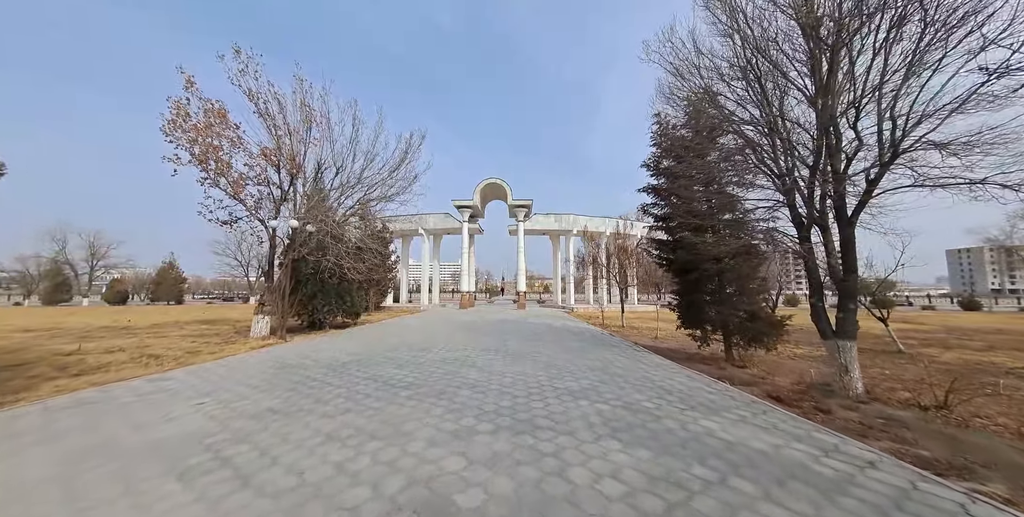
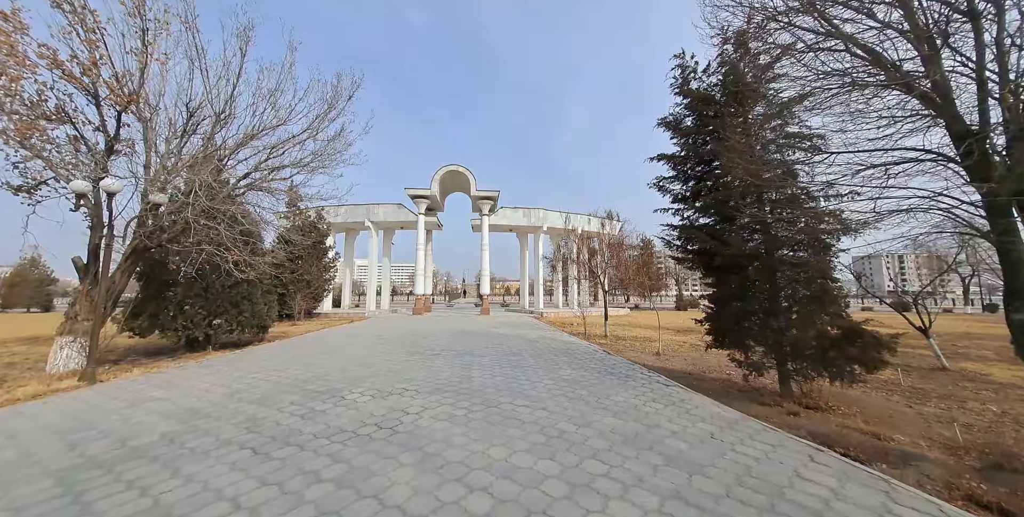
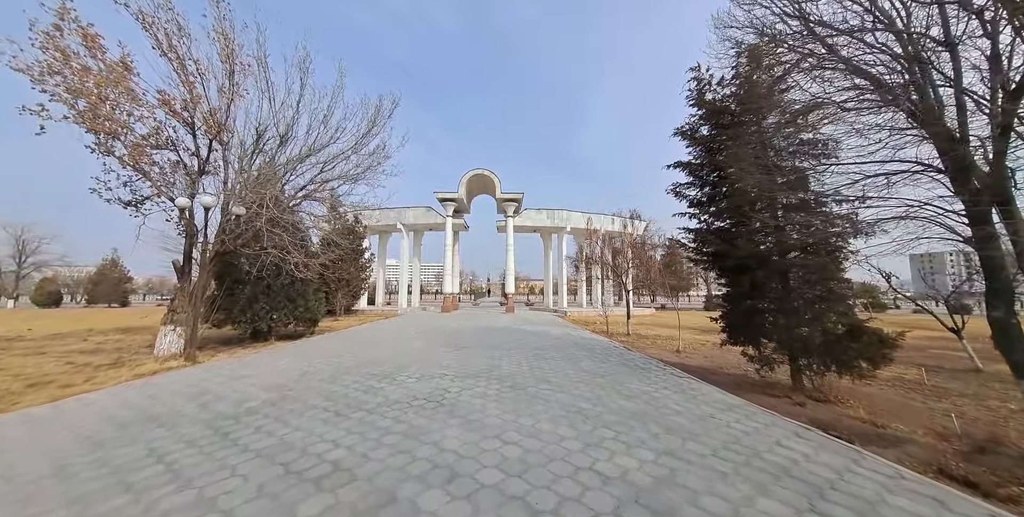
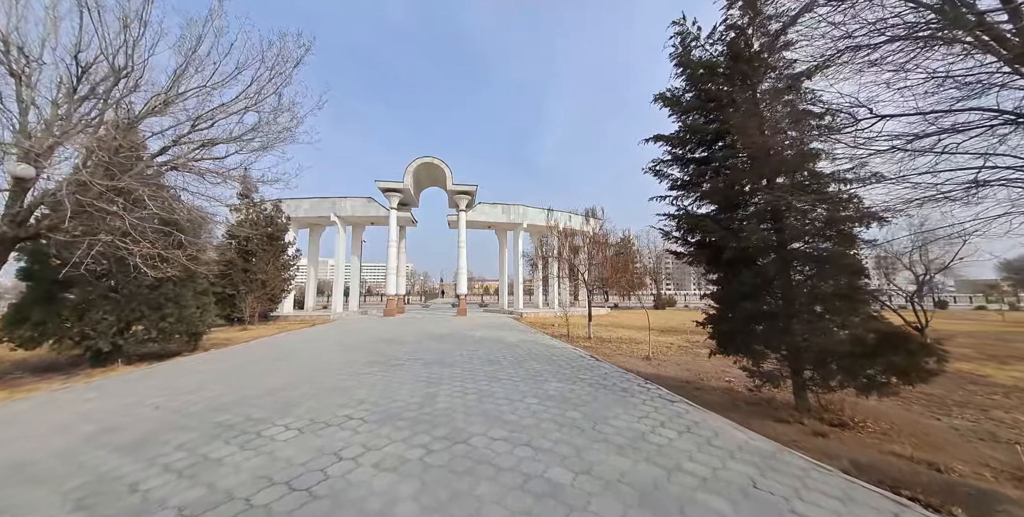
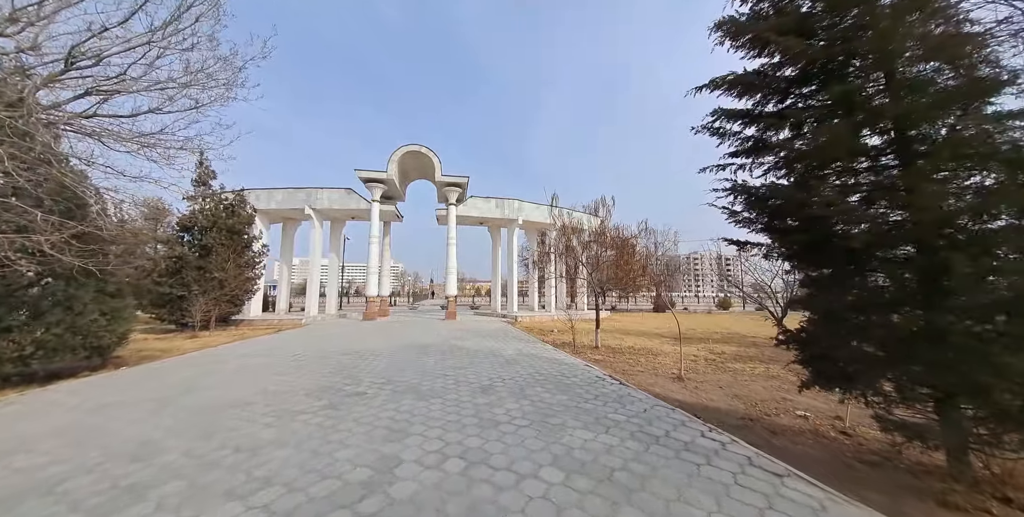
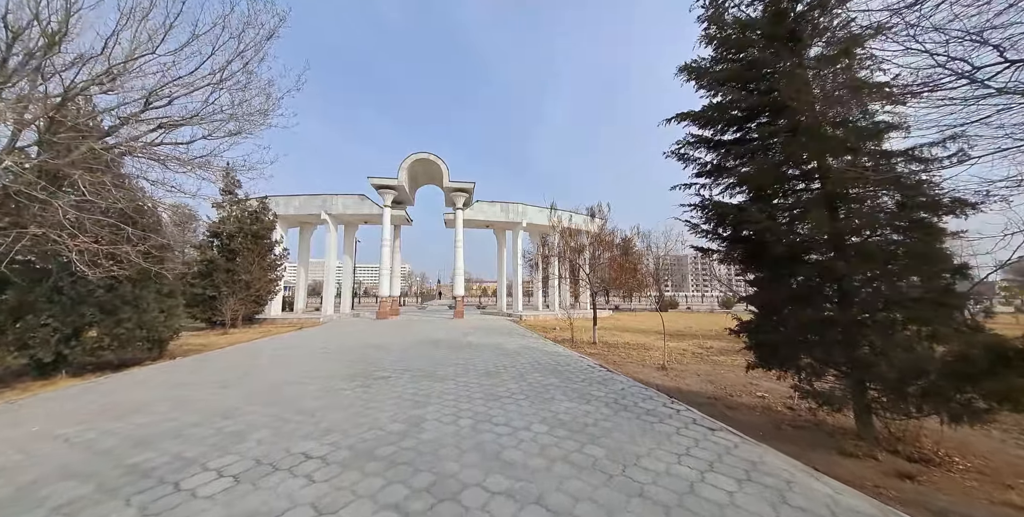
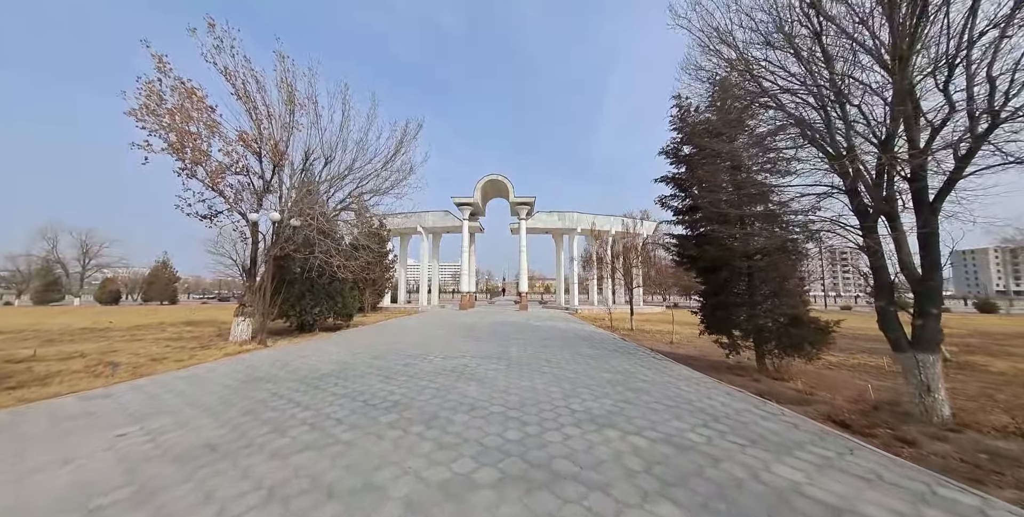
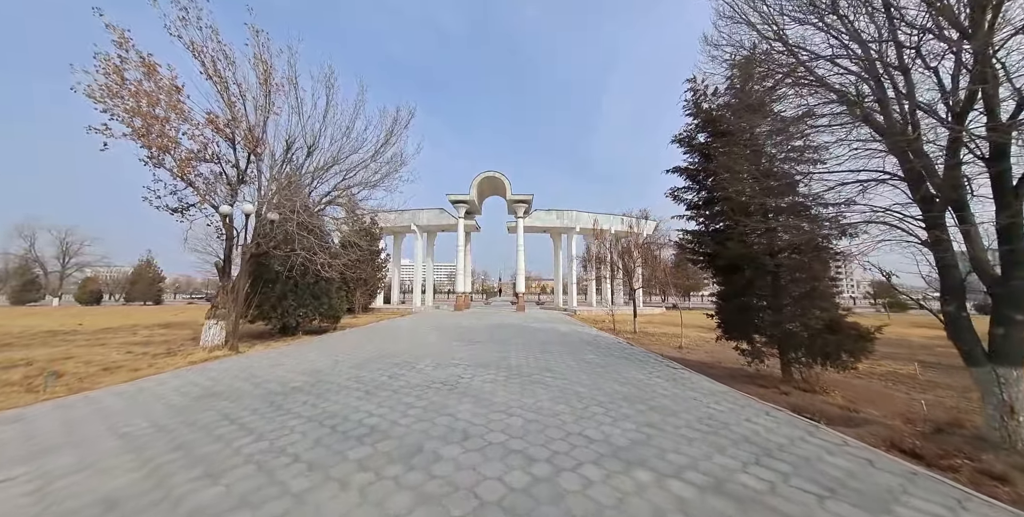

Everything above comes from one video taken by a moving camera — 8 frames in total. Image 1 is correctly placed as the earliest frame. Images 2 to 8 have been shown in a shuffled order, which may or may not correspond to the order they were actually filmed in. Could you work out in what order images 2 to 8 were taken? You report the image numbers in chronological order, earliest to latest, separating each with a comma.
7, 8, 3, 2, 4, 6, 5
